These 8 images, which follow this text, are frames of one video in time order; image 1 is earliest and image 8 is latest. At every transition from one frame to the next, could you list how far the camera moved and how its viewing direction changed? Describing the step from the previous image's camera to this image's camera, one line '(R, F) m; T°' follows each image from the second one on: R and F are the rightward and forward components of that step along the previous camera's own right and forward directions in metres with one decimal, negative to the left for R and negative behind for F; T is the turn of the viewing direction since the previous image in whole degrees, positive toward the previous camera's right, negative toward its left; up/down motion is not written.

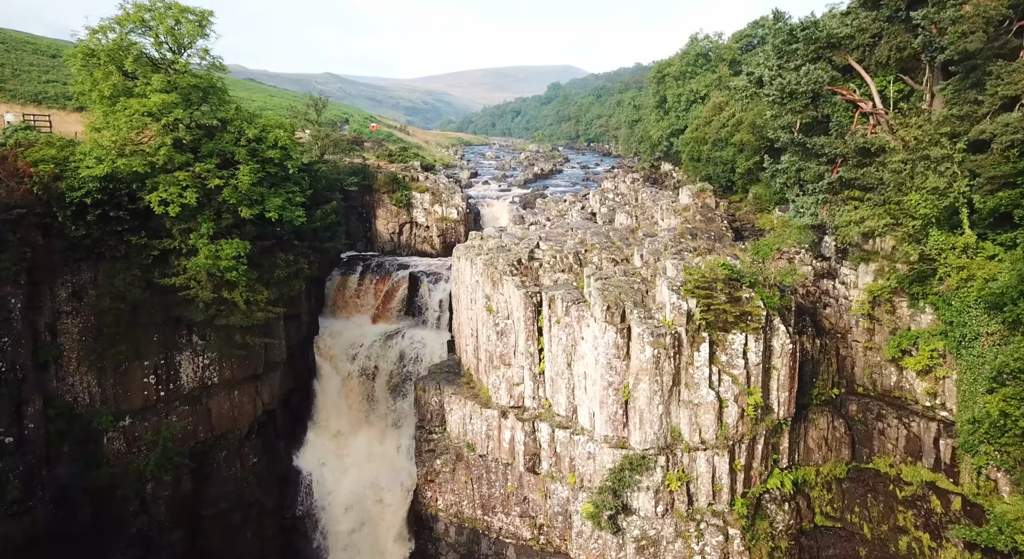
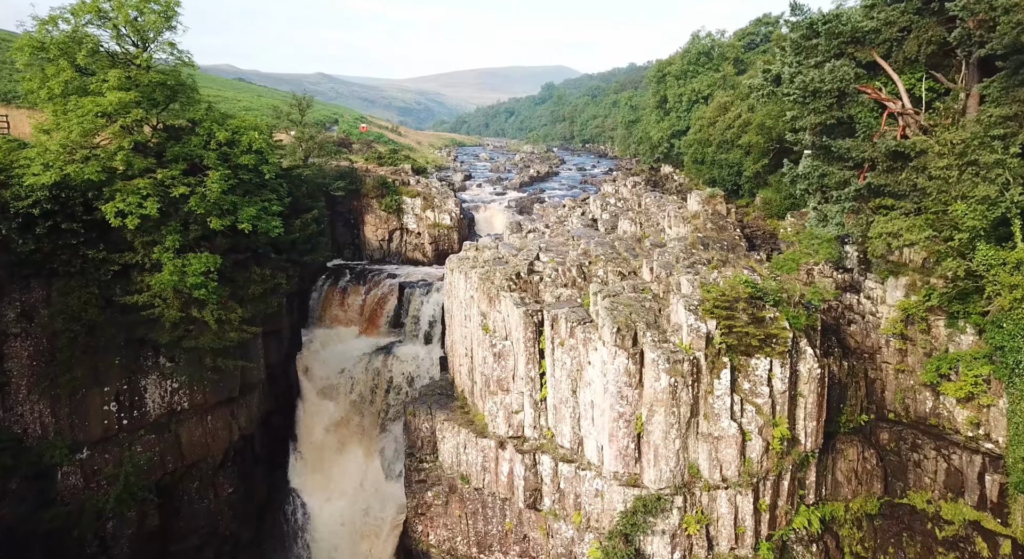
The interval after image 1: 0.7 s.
(-0.2, +2.1) m; +1°
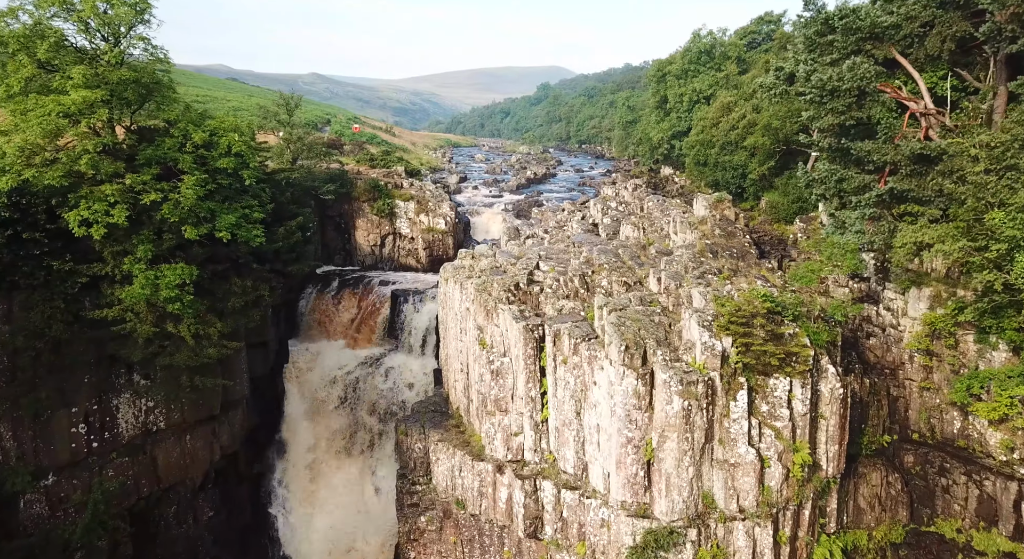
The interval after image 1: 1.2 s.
(-0.1, +1.4) m; 0°
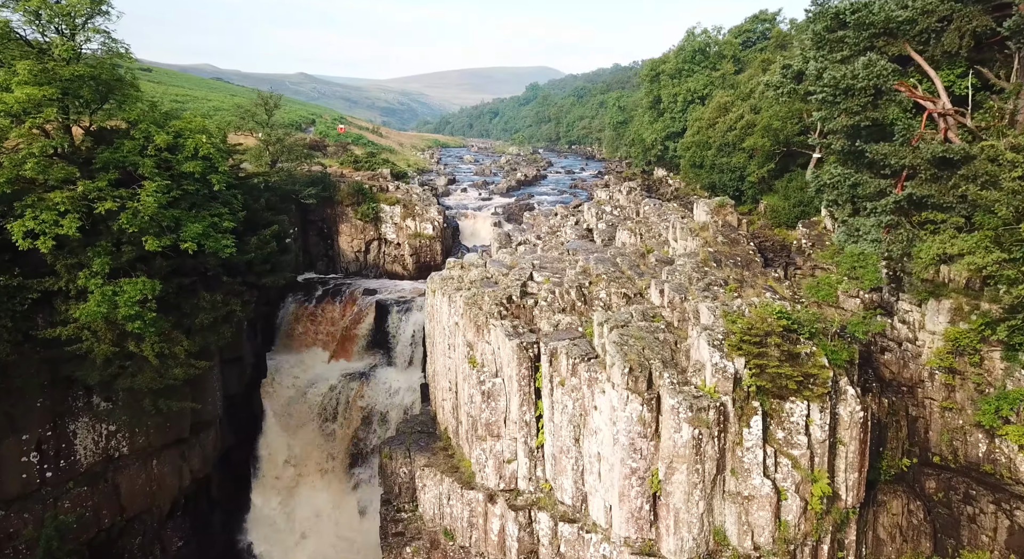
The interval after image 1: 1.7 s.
(-0.1, +1.5) m; +1°
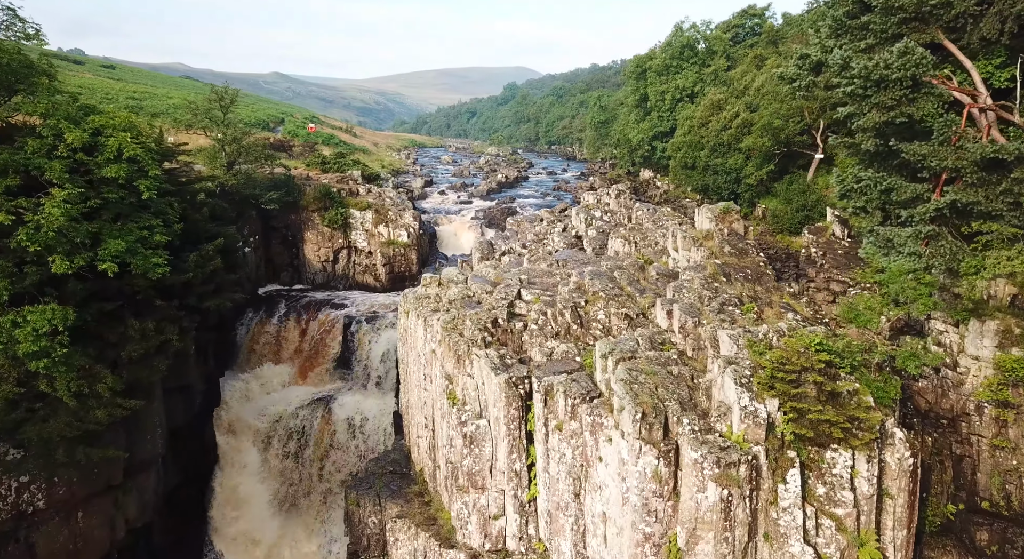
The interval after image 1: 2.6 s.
(-0.2, +2.7) m; +2°
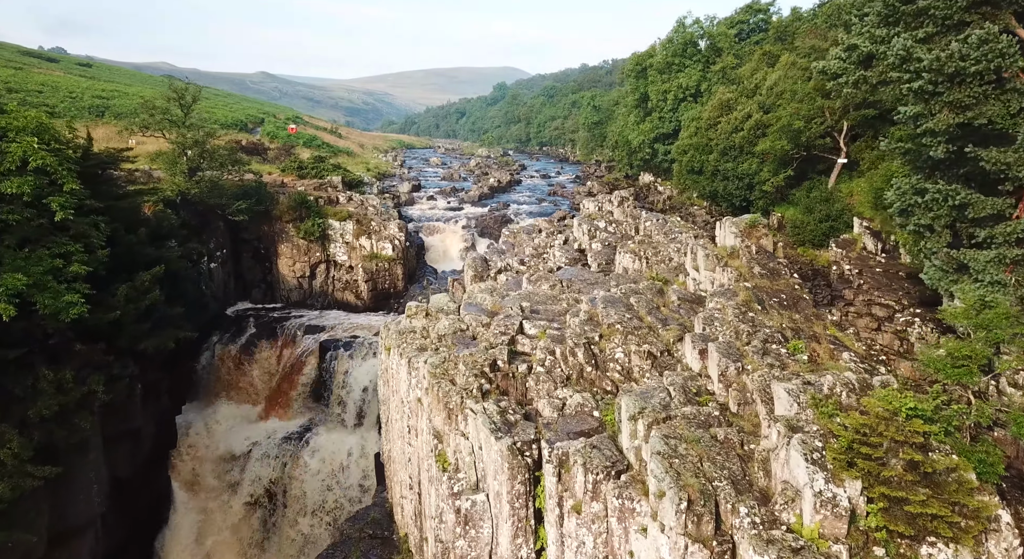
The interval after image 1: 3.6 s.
(-0.3, +2.9) m; +1°
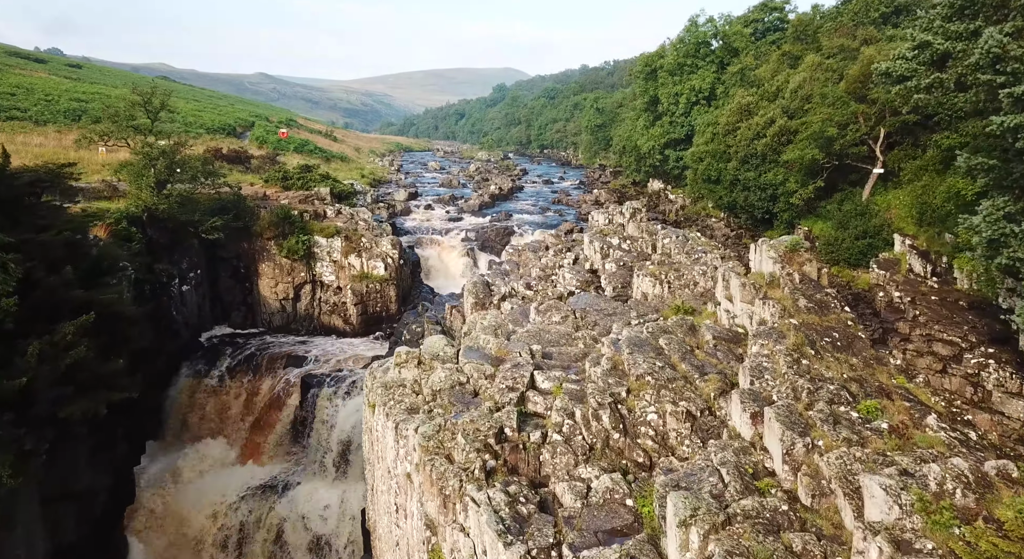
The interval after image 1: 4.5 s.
(-0.2, +2.6) m; 0°
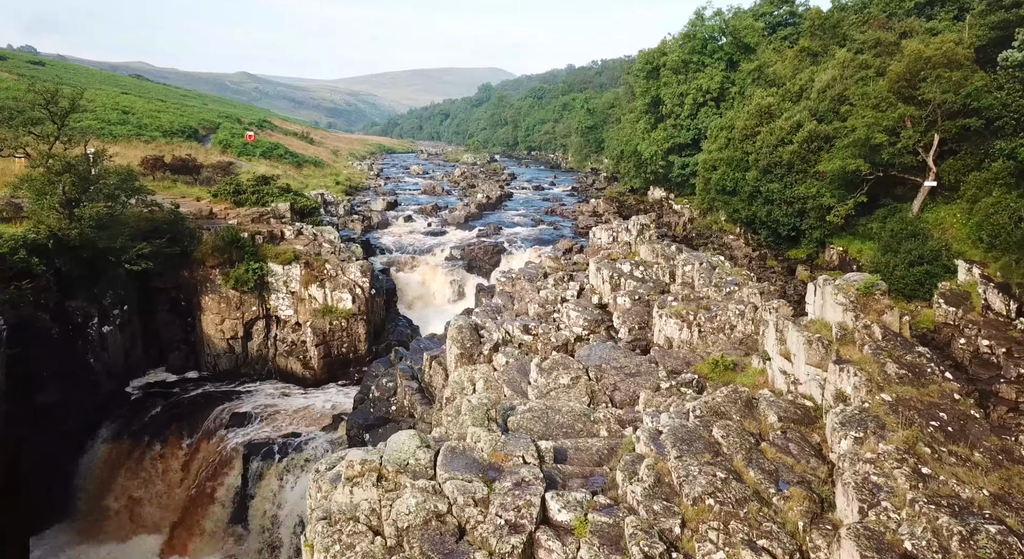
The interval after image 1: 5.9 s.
(-0.2, +4.2) m; +1°
